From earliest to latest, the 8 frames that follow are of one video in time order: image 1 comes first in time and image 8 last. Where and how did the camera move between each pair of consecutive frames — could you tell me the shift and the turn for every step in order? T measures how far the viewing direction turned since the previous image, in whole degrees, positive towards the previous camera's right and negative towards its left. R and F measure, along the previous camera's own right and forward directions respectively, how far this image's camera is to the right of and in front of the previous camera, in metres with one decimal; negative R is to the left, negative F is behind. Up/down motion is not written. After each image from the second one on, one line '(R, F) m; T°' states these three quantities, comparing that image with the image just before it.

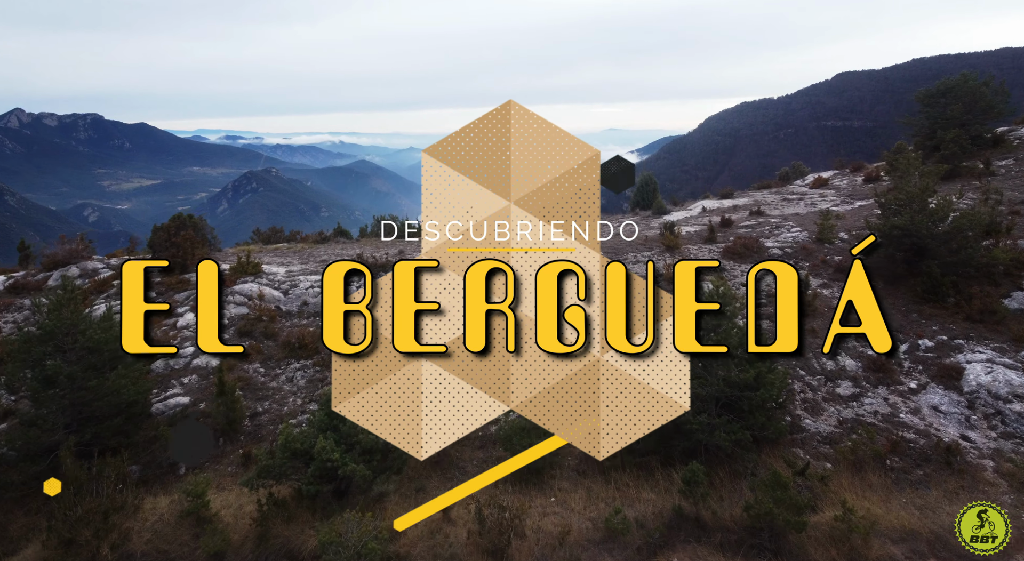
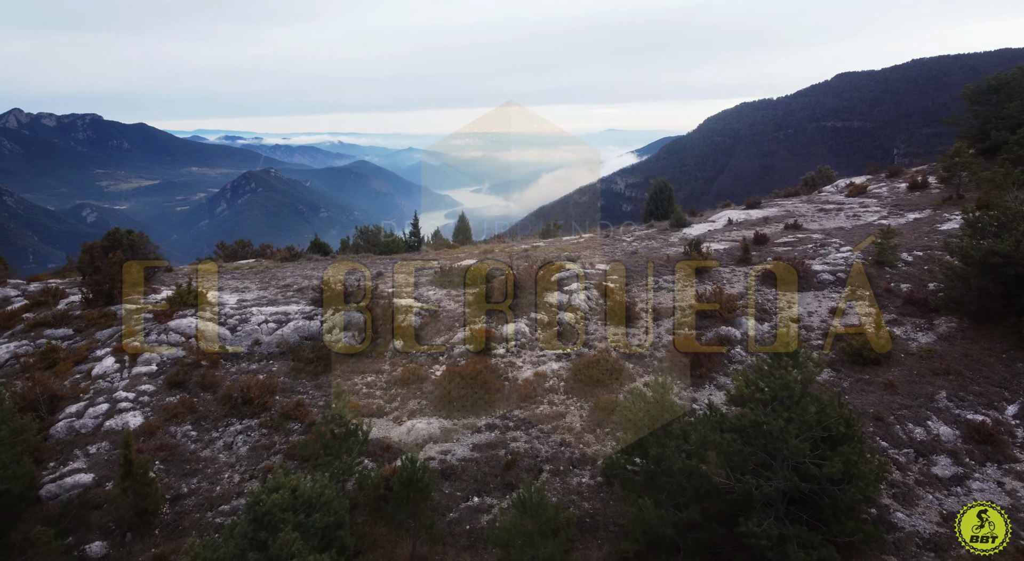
(0.0, +3.6) m; 0°
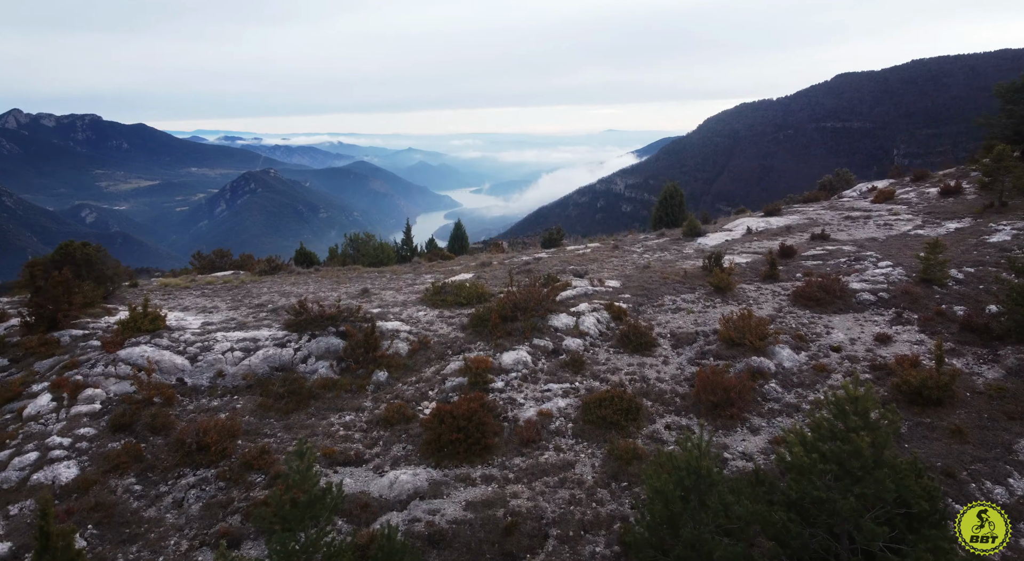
(0.0, +2.0) m; 0°
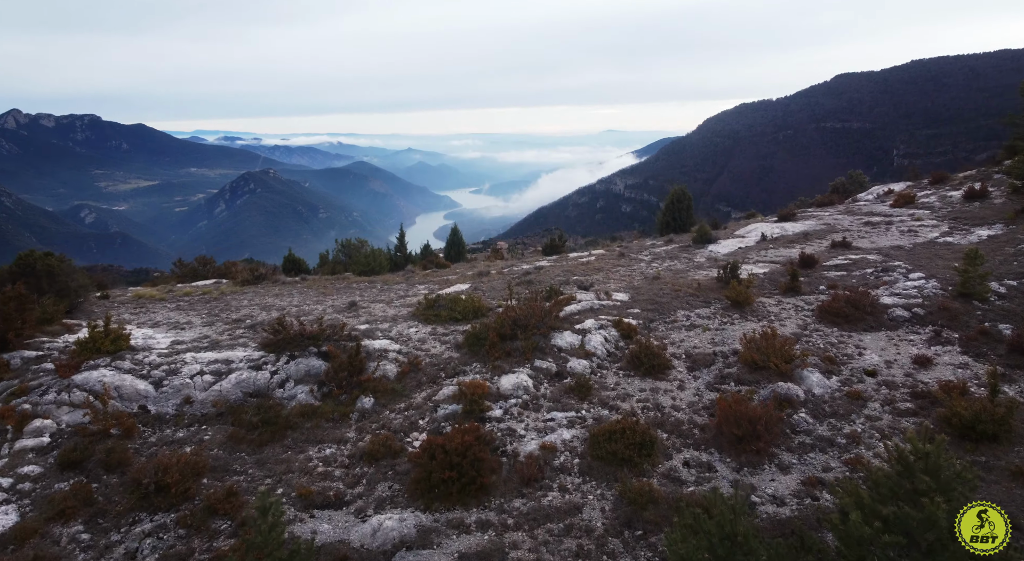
(0.0, +1.4) m; 0°
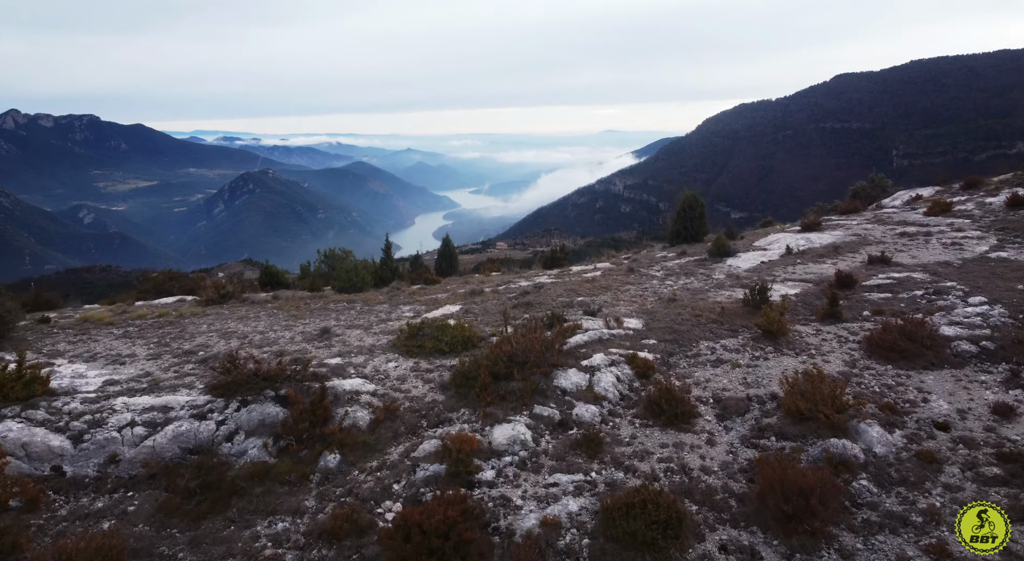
(+0.1, +2.2) m; 0°
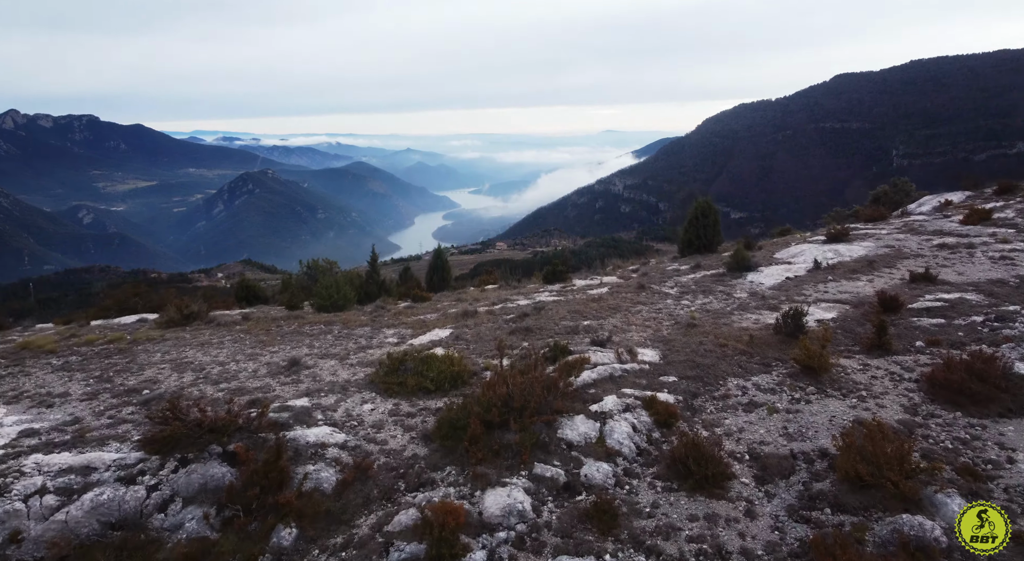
(+0.1, +2.0) m; 0°
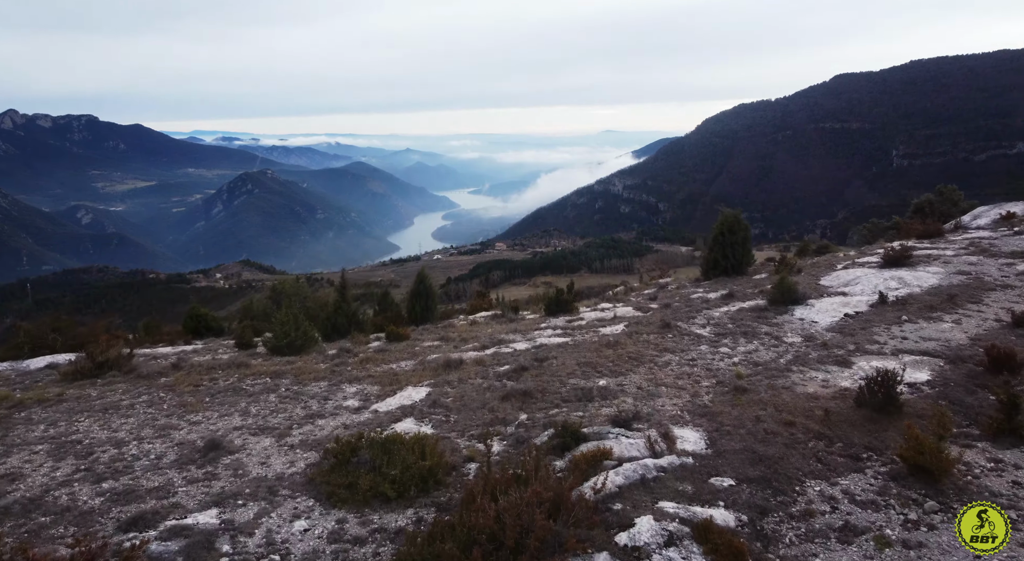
(+0.1, +3.3) m; 0°
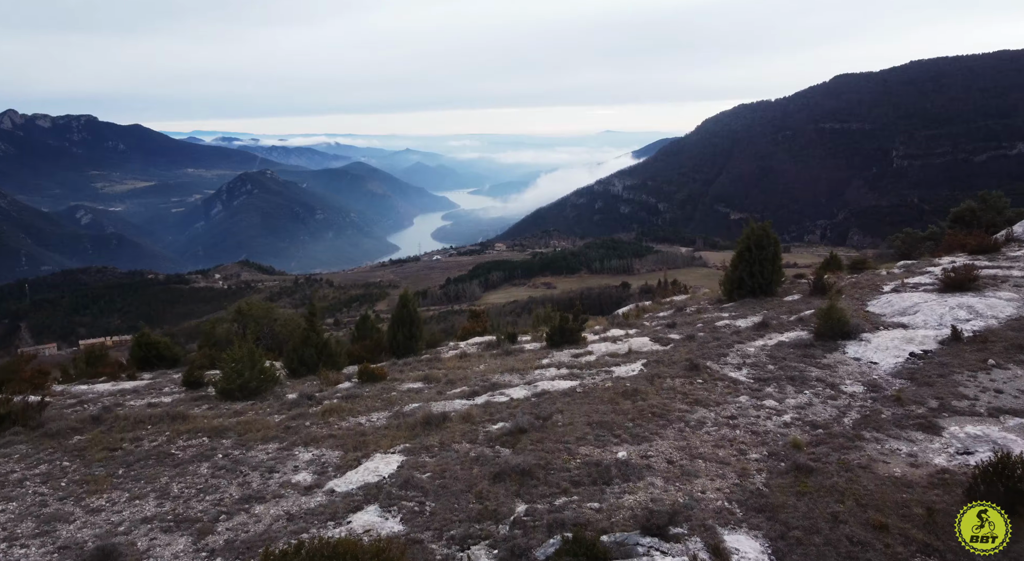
(+0.1, +2.5) m; 0°
